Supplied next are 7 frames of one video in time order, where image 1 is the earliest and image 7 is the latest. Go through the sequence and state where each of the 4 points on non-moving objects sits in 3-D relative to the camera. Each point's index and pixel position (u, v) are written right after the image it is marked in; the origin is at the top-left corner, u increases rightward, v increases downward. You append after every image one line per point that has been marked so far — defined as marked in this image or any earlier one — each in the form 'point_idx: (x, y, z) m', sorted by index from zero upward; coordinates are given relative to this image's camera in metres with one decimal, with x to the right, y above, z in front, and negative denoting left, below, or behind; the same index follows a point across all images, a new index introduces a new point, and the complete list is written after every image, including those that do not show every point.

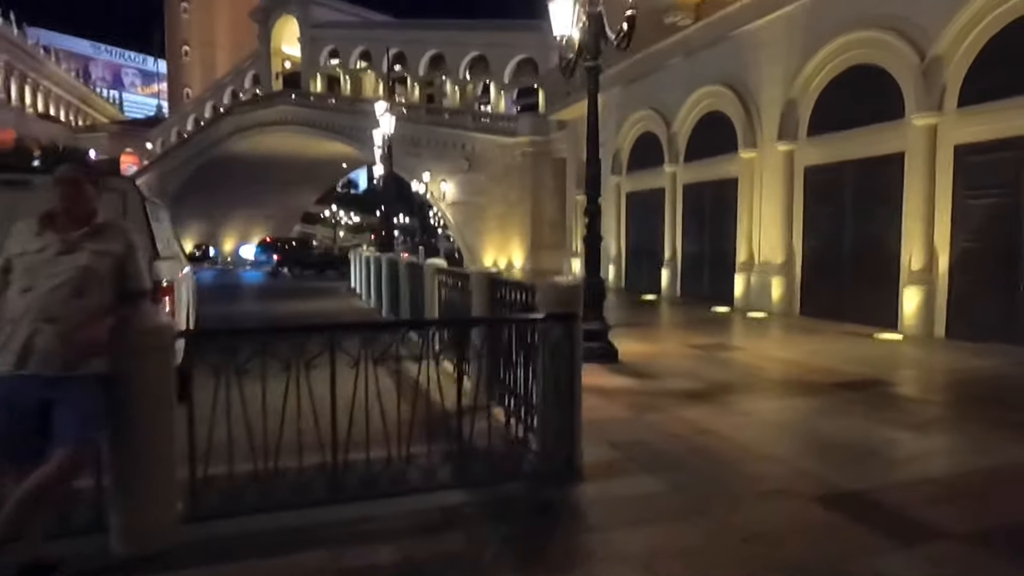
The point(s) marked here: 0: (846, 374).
0: (+4.3, -1.1, +8.4) m
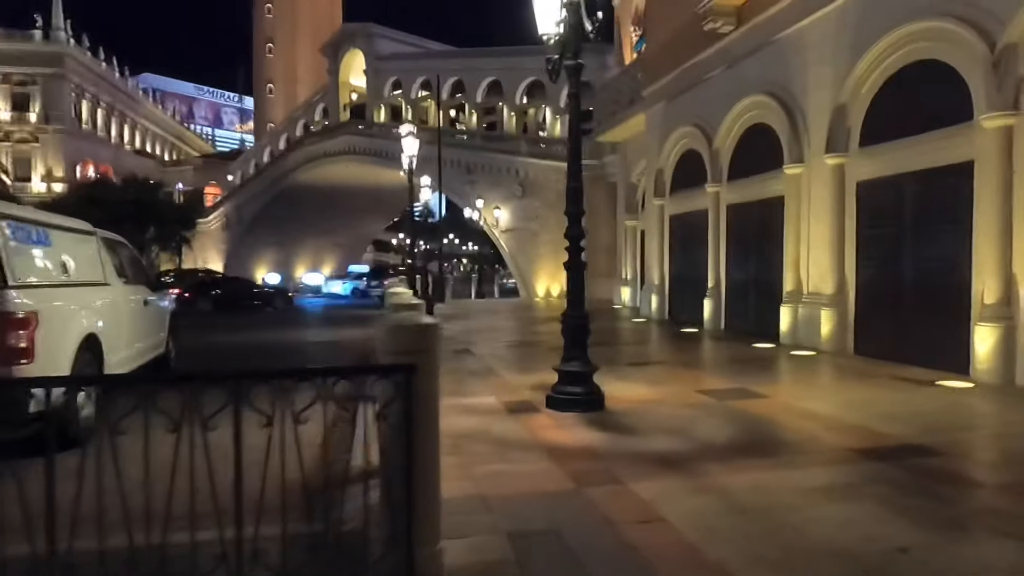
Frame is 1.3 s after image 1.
0: (+3.7, -1.5, +6.7) m
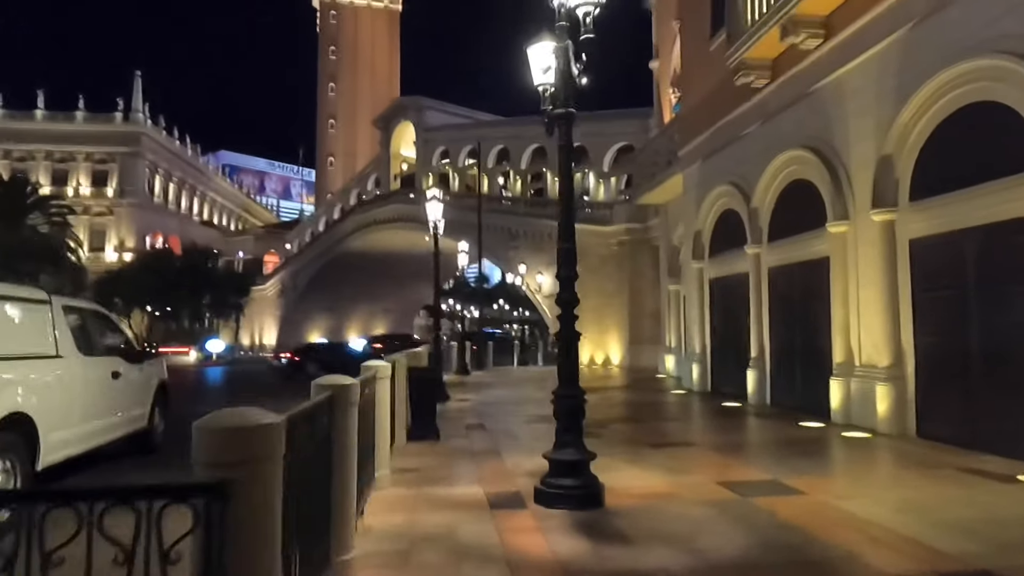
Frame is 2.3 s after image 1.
0: (+3.4, -2.1, +5.3) m
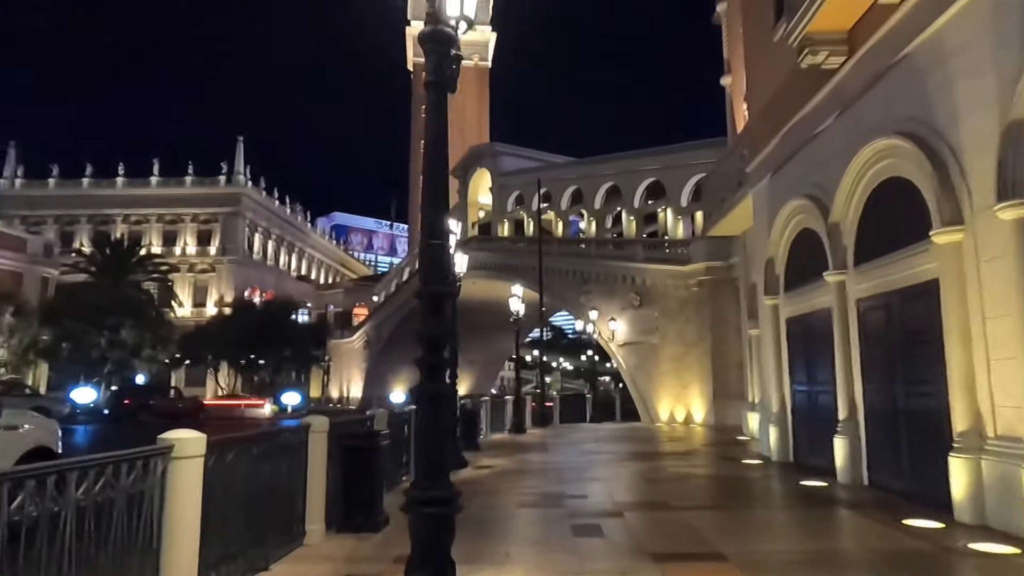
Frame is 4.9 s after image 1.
0: (+2.1, -2.1, +1.9) m
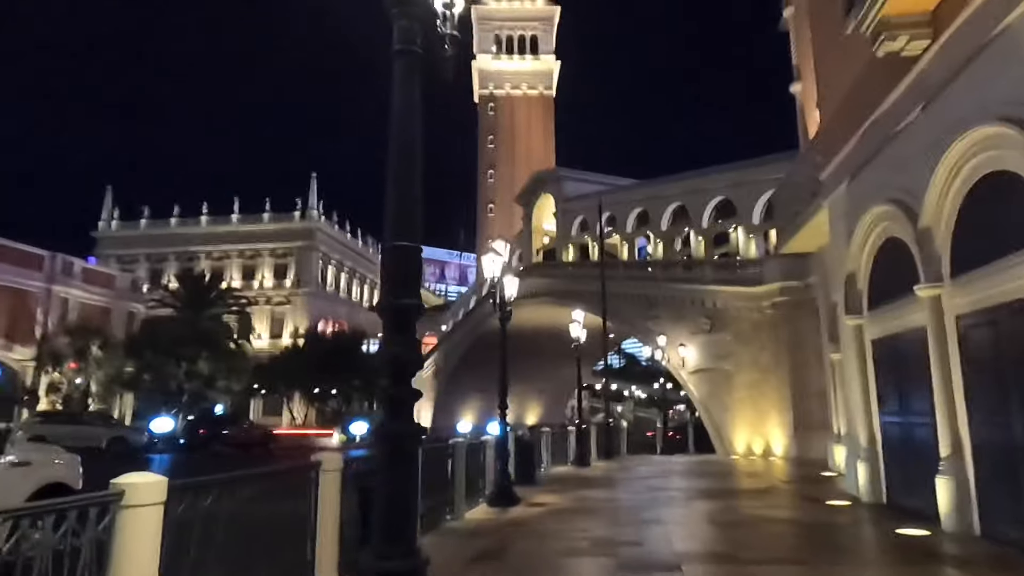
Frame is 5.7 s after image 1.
0: (+1.8, -2.0, +0.7) m
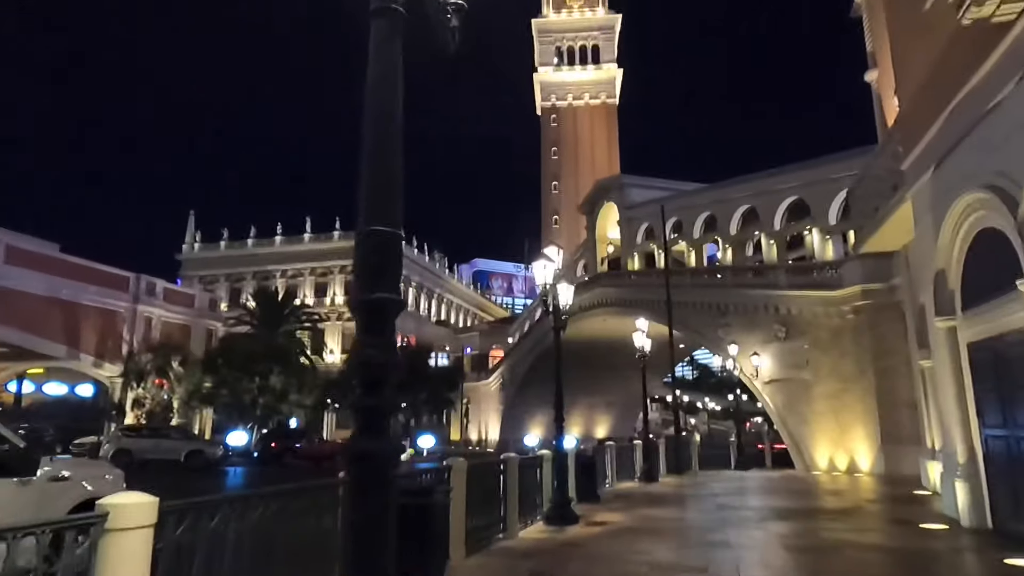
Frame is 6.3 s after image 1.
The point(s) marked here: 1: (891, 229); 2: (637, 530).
0: (+1.5, -1.8, -0.1) m
1: (+9.8, +1.5, +17.1) m
2: (+2.4, -4.8, +13.0) m
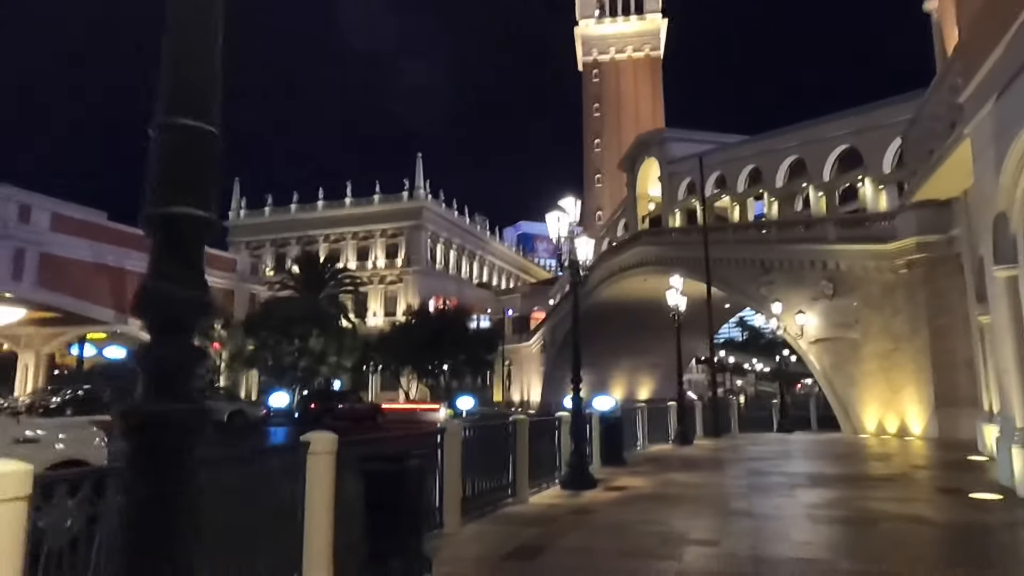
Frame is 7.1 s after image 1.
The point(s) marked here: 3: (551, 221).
0: (+0.8, -1.7, -0.8) m
1: (+10.2, +2.7, +15.6) m
2: (+2.7, -3.9, +12.3) m
3: (+0.9, +1.4, +13.4) m
